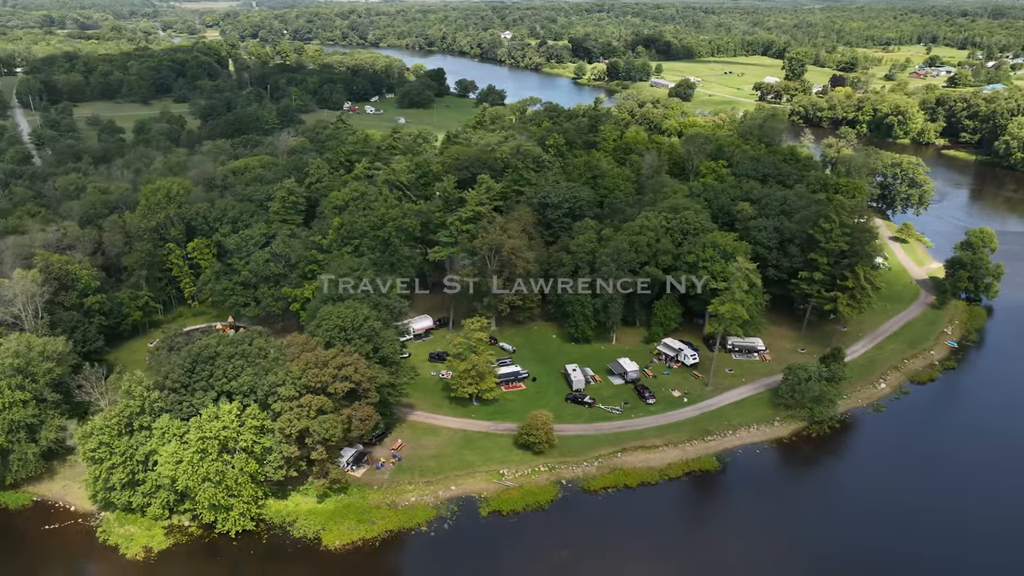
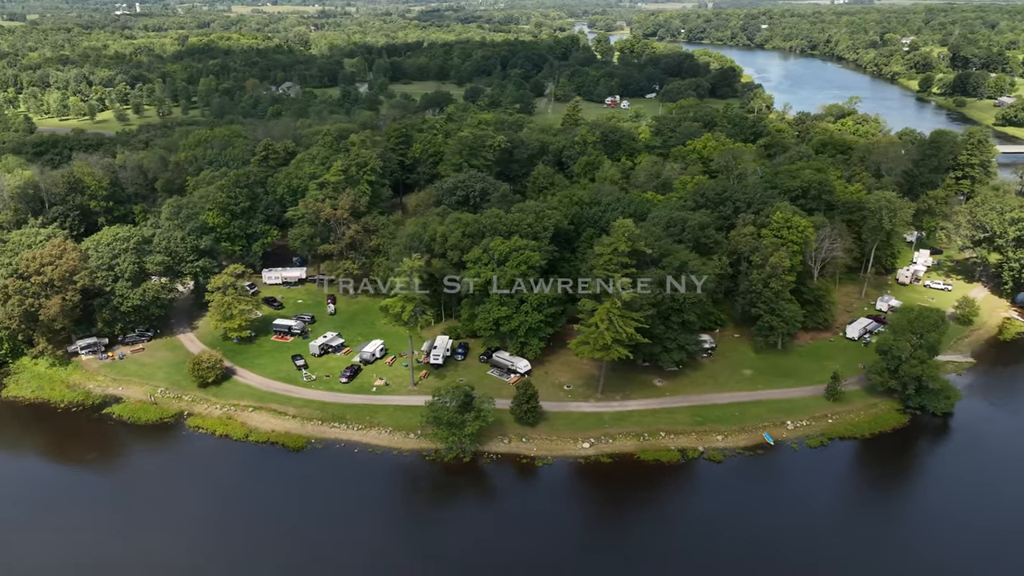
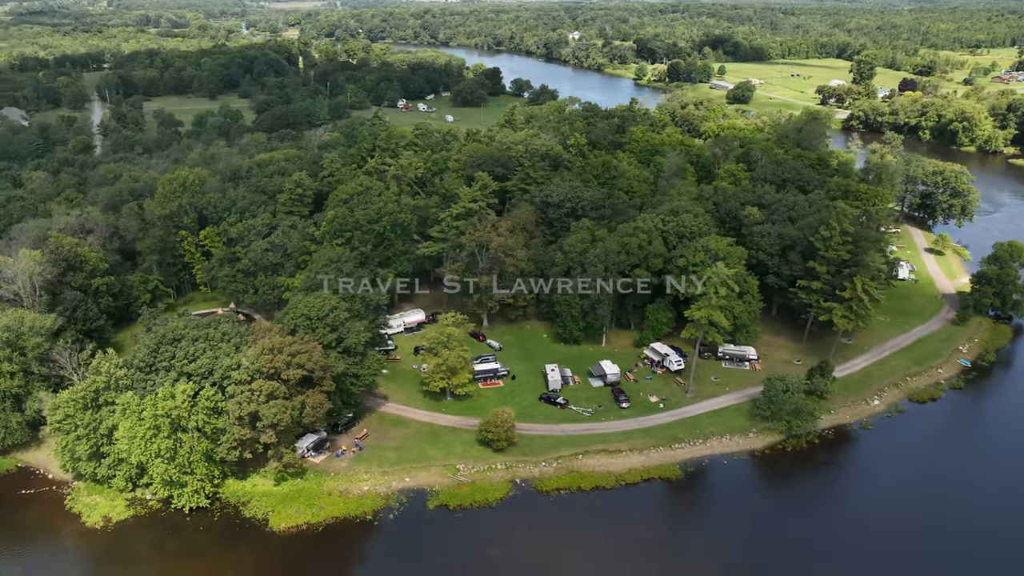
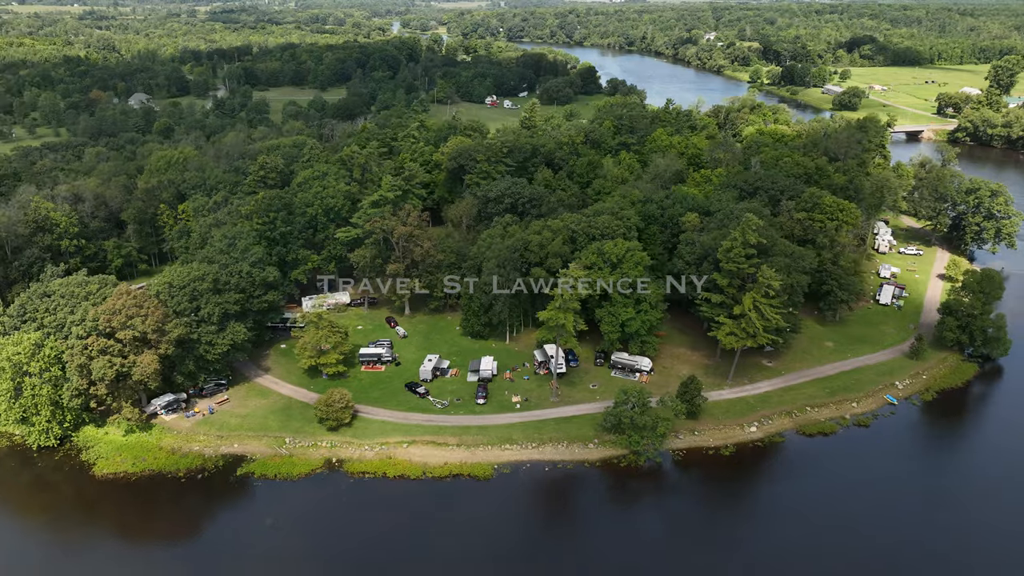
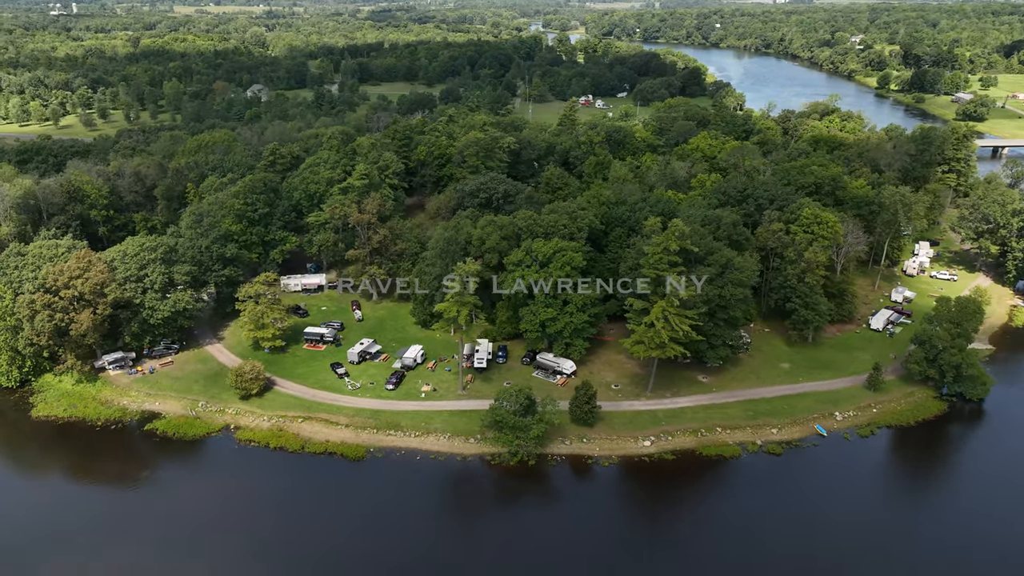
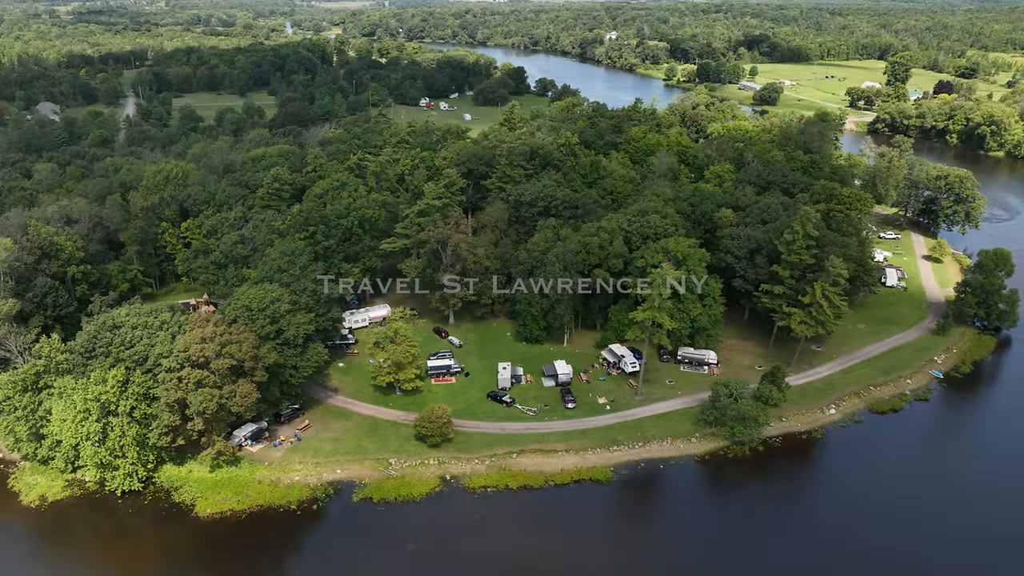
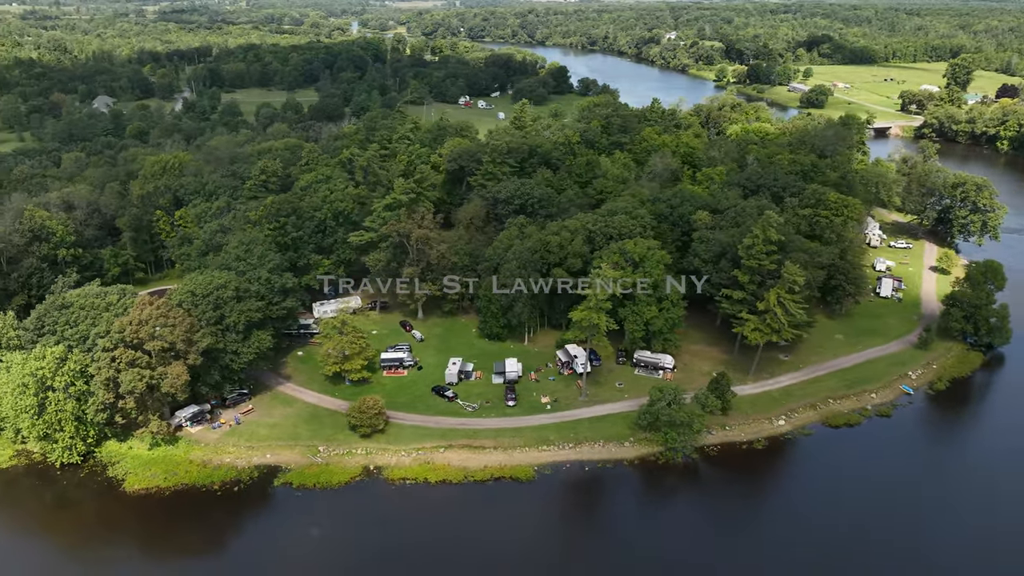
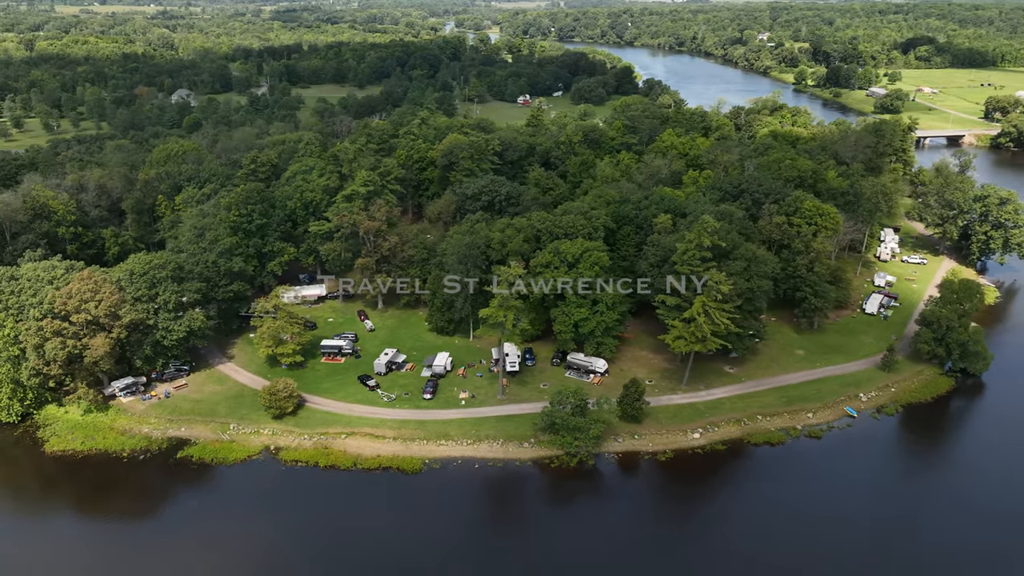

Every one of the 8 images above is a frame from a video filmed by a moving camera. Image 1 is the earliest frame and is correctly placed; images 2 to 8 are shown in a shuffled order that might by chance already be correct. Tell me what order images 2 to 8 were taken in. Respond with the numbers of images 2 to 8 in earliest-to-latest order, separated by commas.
3, 6, 7, 4, 8, 5, 2
